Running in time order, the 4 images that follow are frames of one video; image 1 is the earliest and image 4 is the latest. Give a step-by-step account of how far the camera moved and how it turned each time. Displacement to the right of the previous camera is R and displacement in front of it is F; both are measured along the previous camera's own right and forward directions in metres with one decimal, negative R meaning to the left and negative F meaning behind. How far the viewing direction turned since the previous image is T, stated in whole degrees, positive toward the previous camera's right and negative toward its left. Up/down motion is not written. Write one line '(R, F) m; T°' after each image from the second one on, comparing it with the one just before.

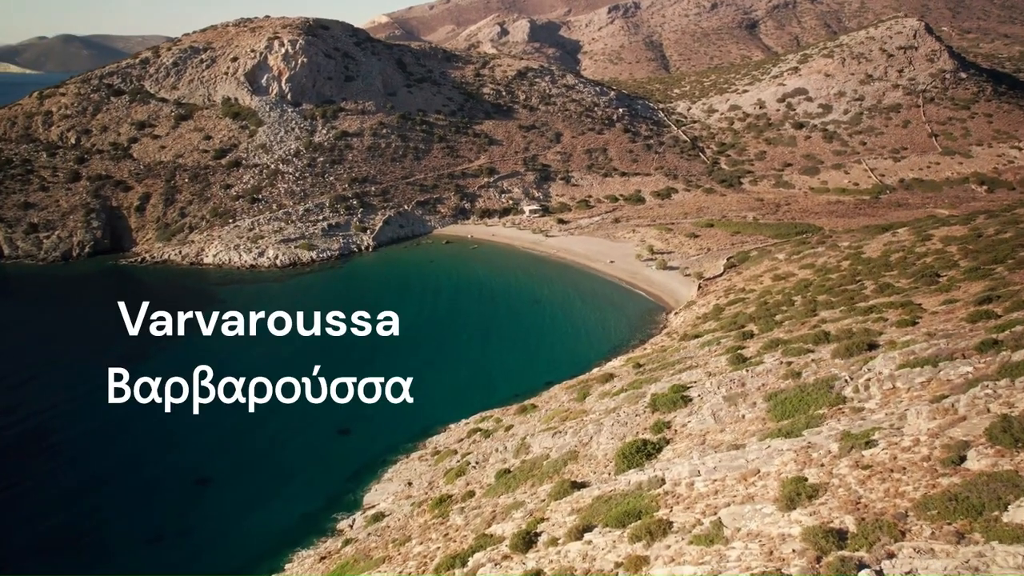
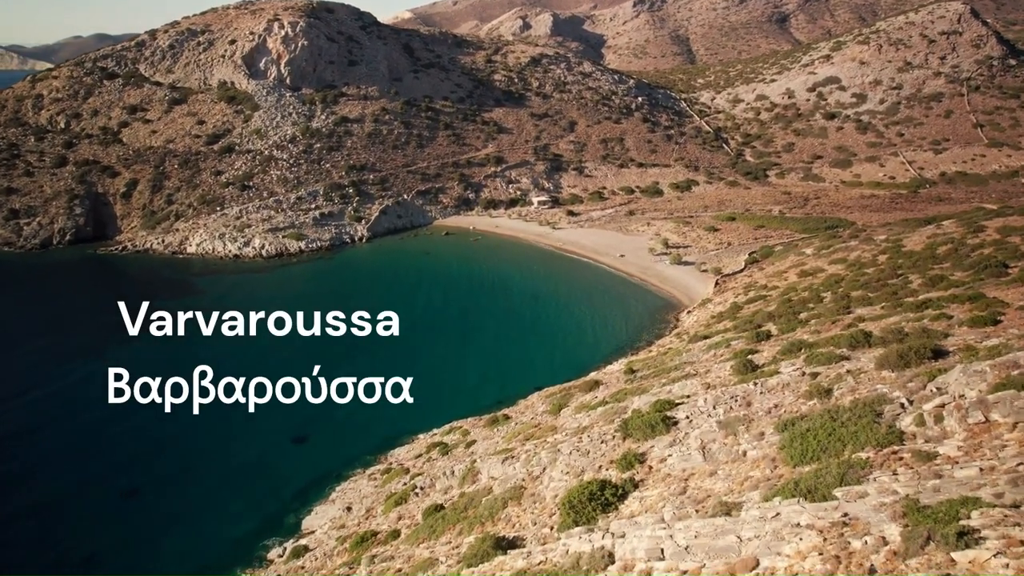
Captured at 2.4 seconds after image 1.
(+1.9, +3.7) m; -2°
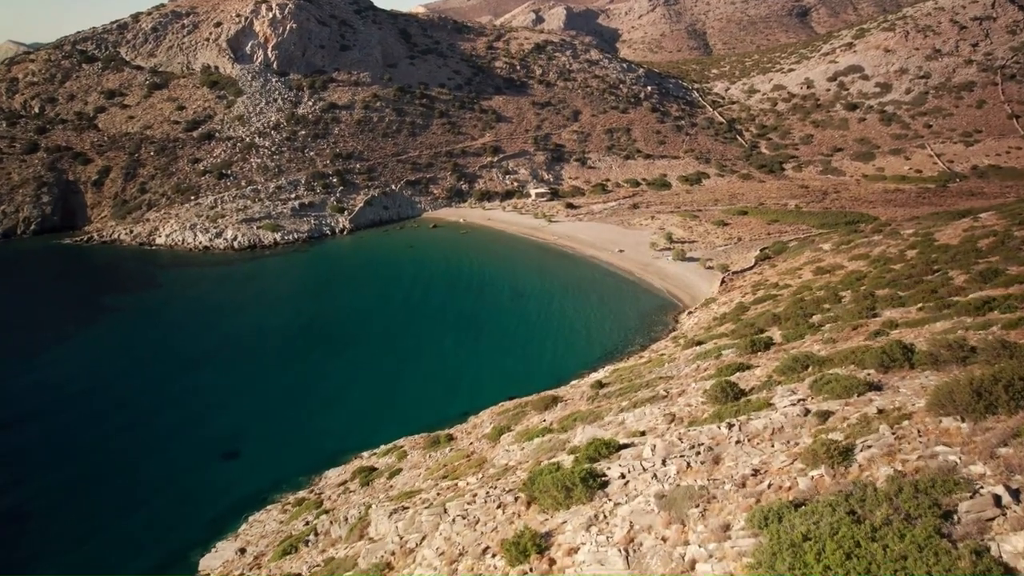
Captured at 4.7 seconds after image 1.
(+2.1, +3.5) m; -2°
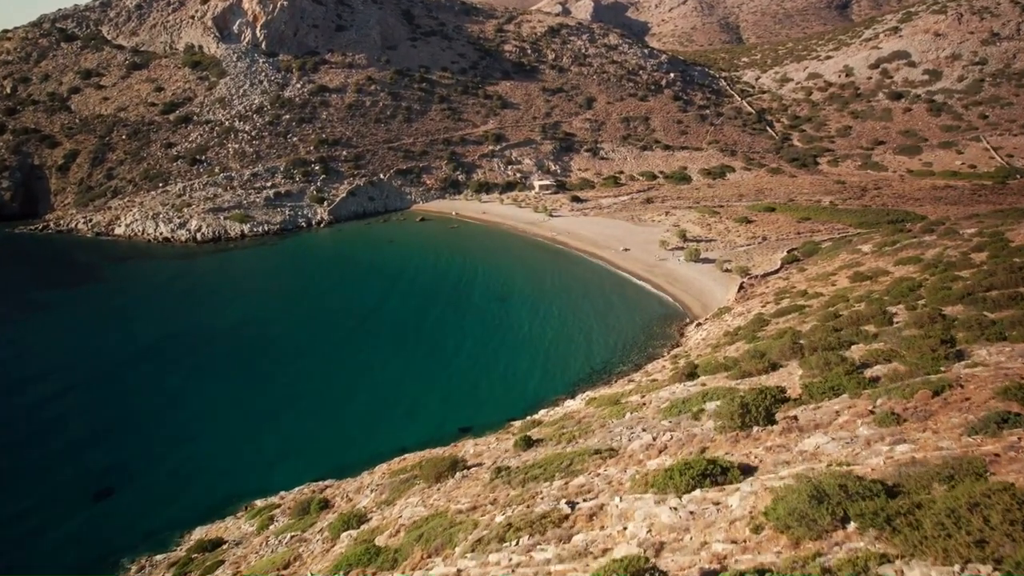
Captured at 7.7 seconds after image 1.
(+2.7, +5.0) m; -3°
